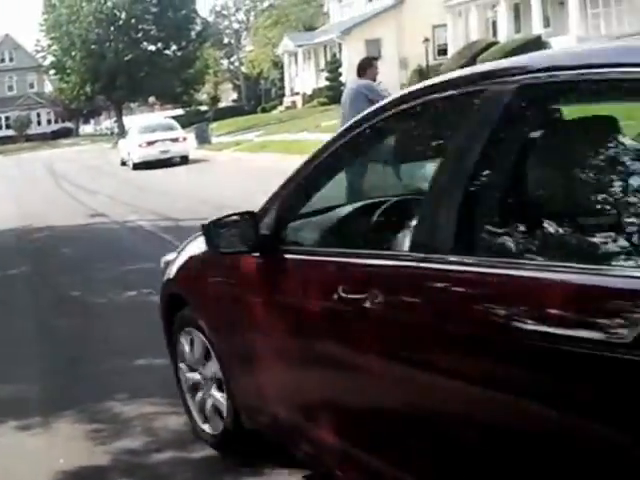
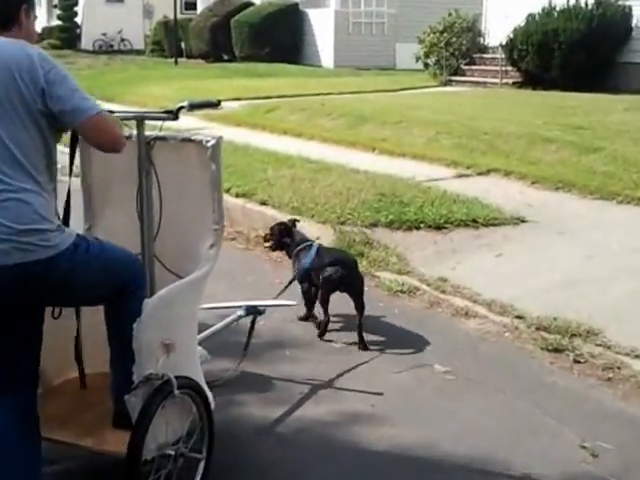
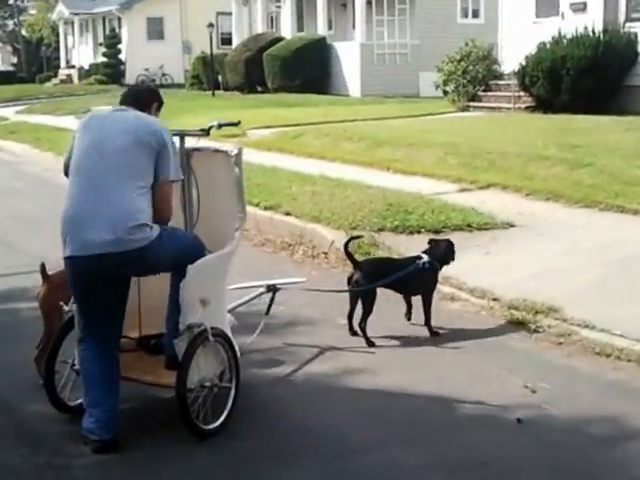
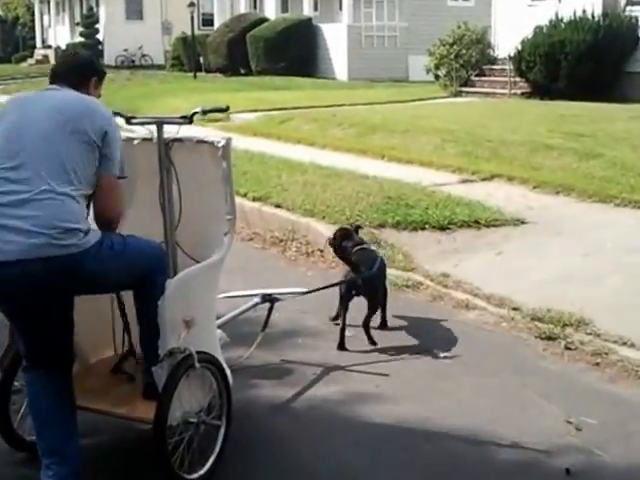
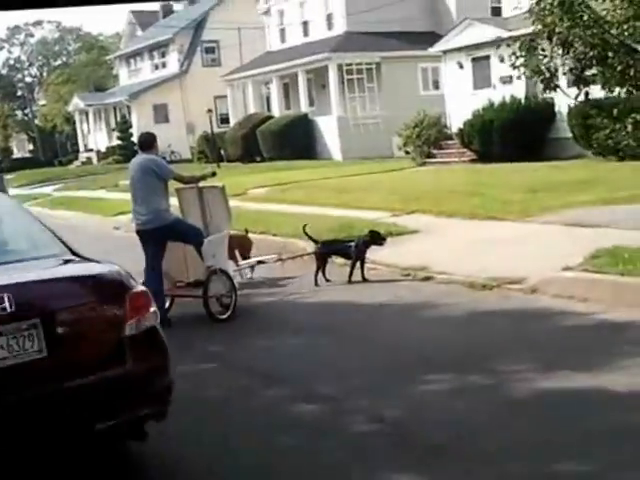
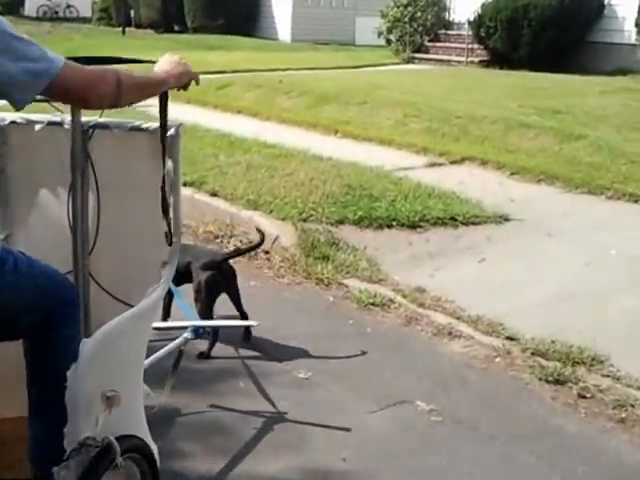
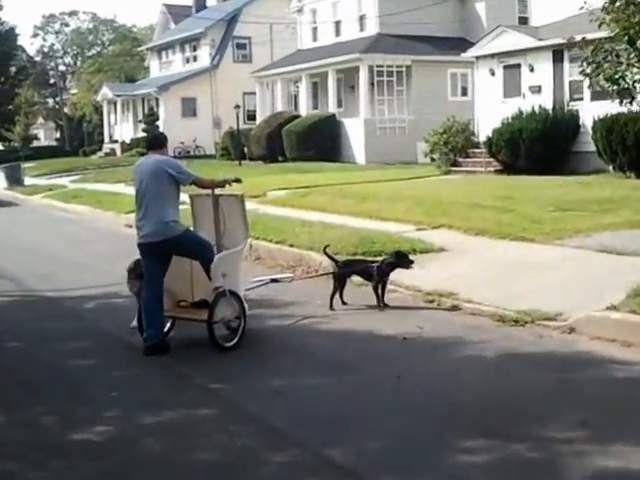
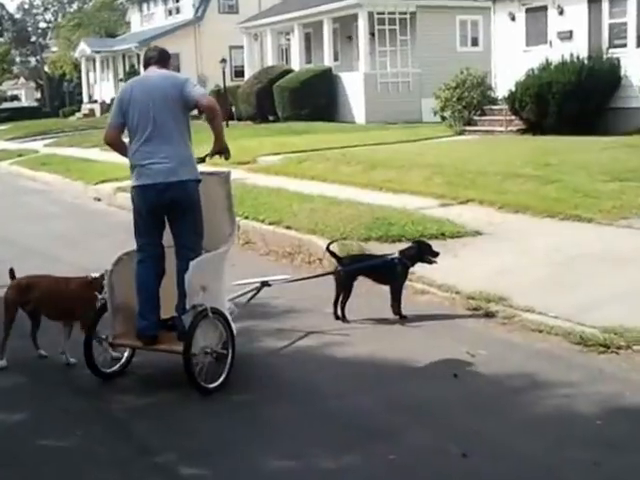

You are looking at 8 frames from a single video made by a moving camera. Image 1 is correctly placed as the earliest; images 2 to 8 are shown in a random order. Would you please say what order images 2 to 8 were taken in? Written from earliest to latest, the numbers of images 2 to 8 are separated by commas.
5, 7, 8, 3, 4, 2, 6
